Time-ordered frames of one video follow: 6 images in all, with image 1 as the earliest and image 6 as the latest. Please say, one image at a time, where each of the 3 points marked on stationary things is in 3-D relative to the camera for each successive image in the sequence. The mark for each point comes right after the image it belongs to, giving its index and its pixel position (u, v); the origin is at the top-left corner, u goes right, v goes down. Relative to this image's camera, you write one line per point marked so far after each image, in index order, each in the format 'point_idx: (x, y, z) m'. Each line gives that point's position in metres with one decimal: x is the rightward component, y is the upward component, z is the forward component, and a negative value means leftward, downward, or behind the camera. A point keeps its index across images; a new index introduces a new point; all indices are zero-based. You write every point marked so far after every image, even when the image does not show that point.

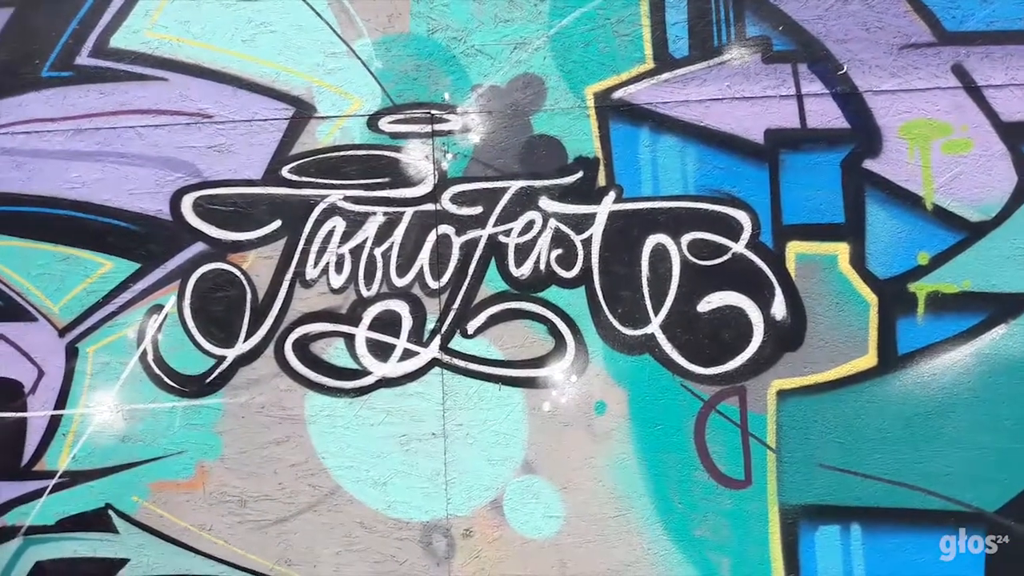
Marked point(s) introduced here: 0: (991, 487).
0: (+1.3, -0.5, +2.1) m
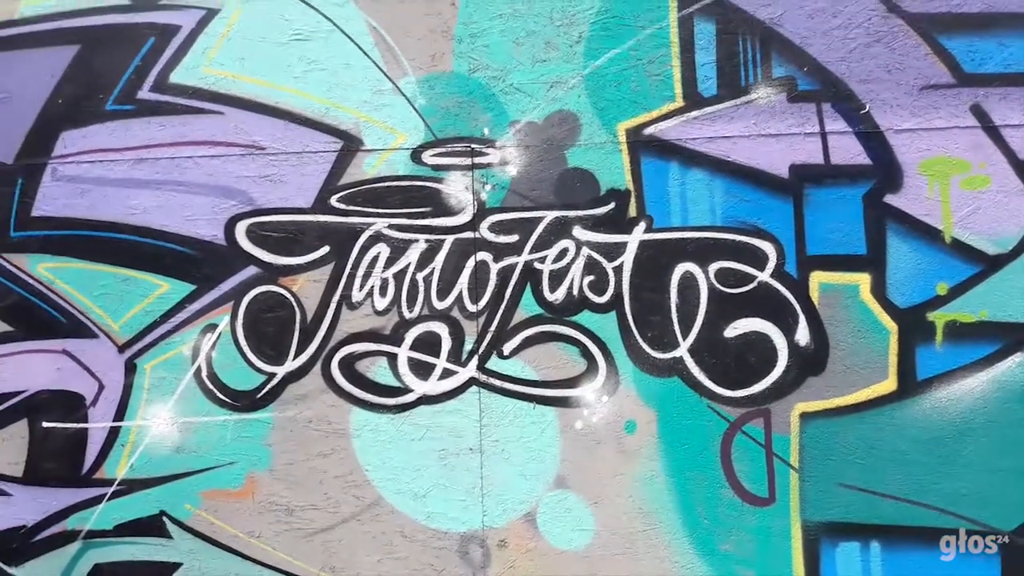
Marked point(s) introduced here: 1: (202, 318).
0: (+1.4, -0.6, +2.2) m
1: (-1.0, -0.1, +2.5) m
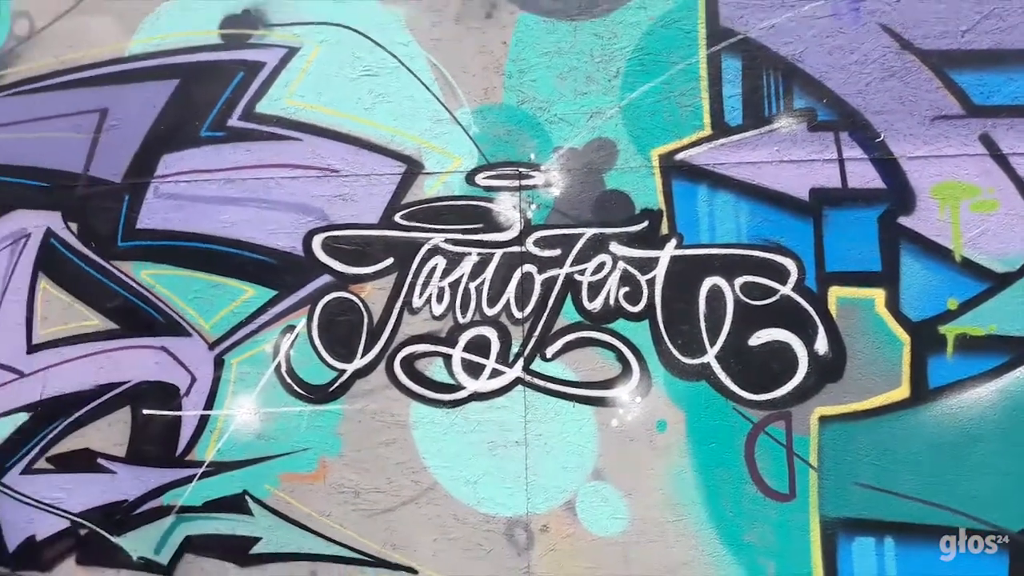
0: (+1.5, -0.6, +2.3) m
1: (-0.8, -0.1, +2.8) m
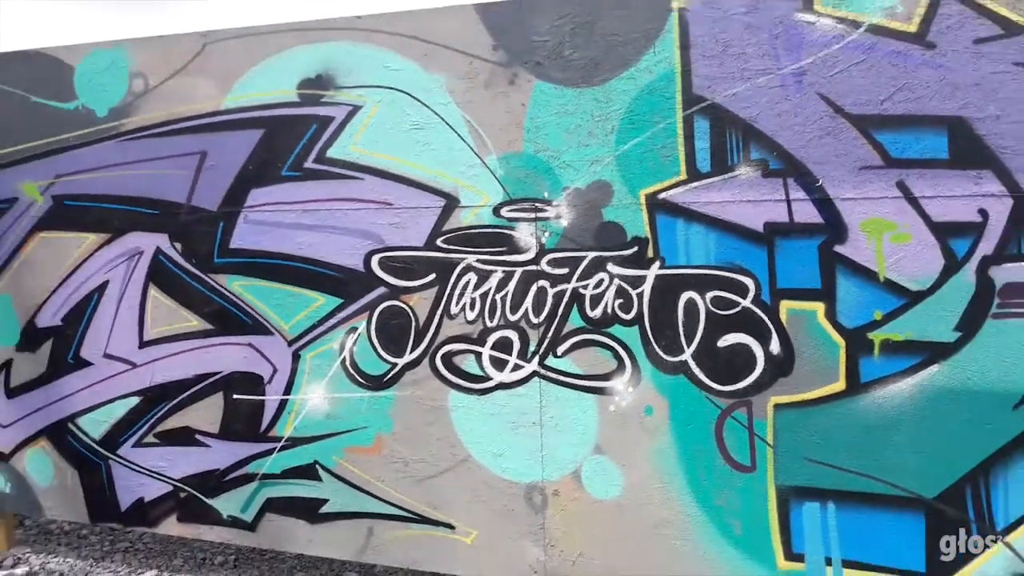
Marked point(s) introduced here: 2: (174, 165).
0: (+1.5, -0.7, +2.9) m
1: (-0.7, -0.2, +3.5) m
2: (-1.6, +0.6, +3.8) m
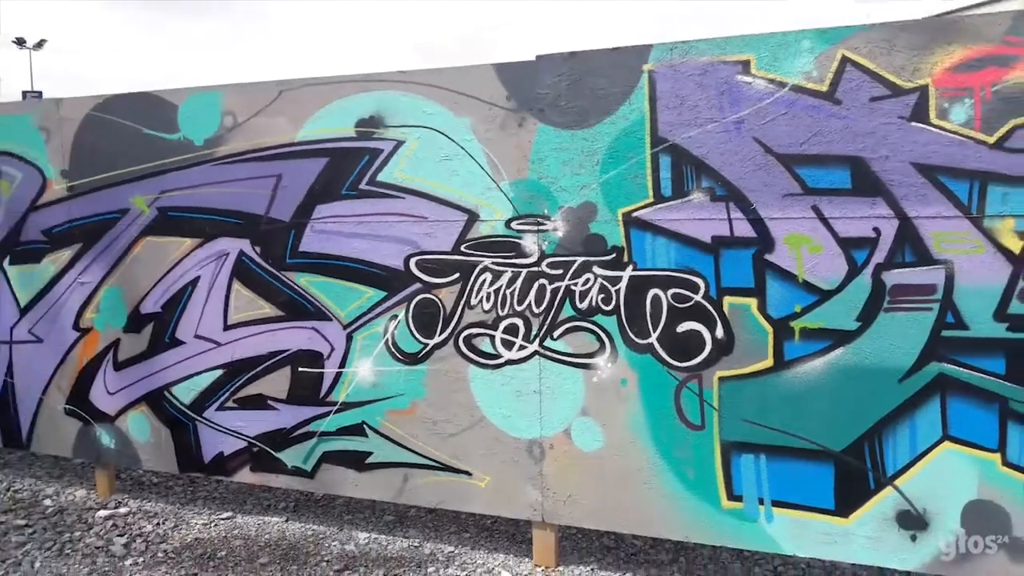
0: (+1.5, -0.7, +3.7) m
1: (-0.7, -0.1, +4.5) m
2: (-1.5, +0.6, +4.8) m
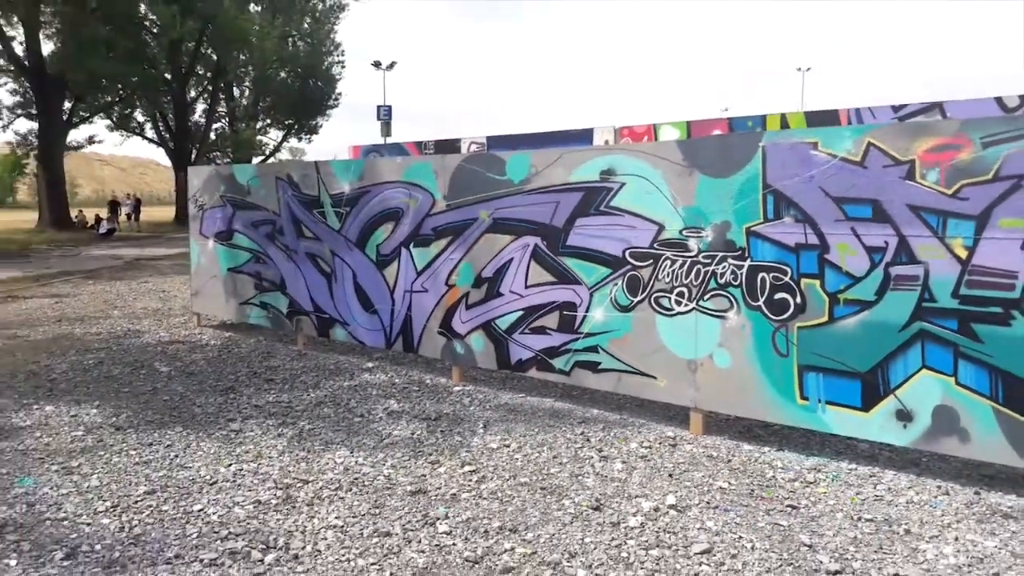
0: (+2.8, -0.6, +6.3) m
1: (+1.0, +0.1, +7.8) m
2: (+0.4, +0.9, +8.3) m
